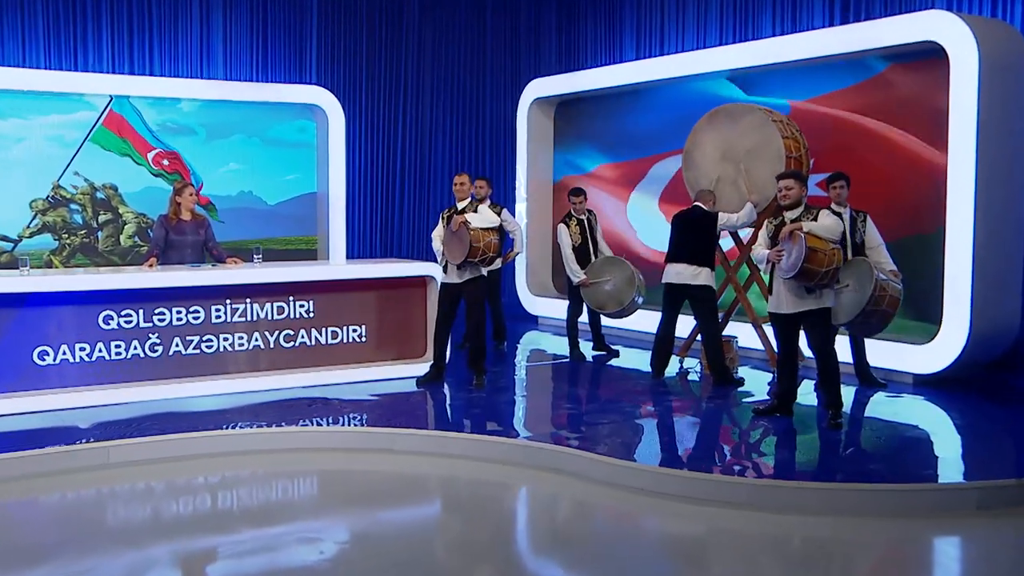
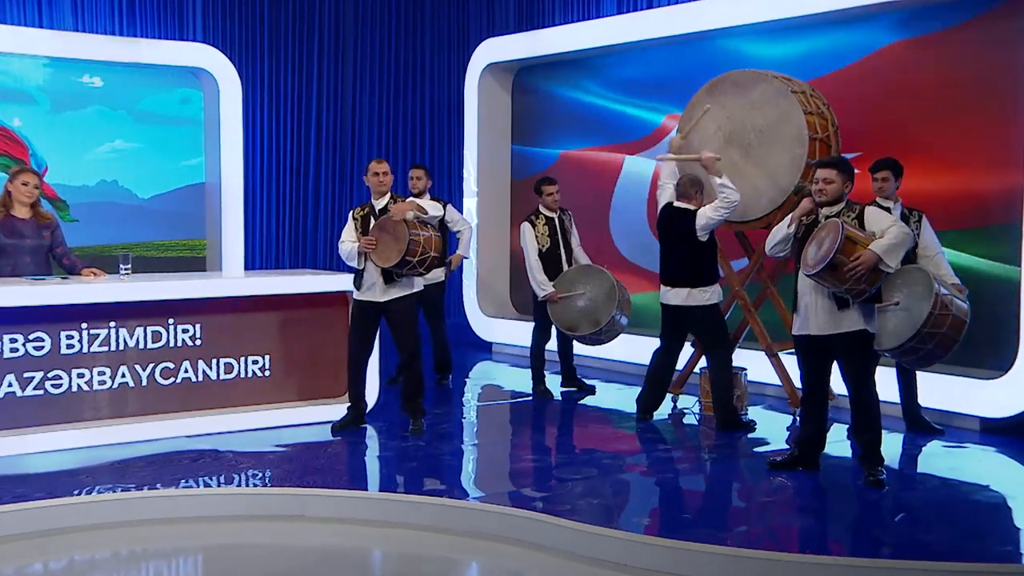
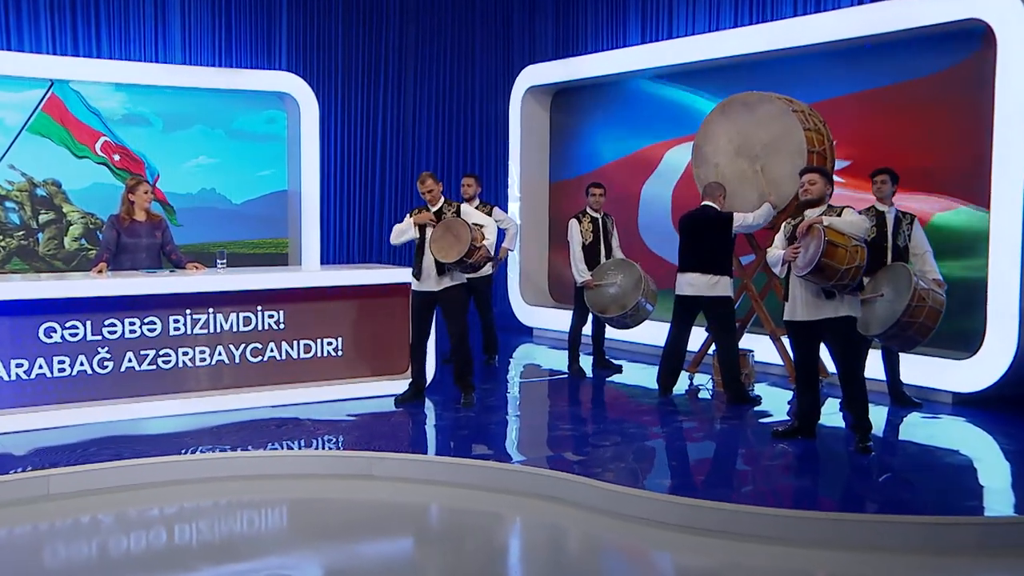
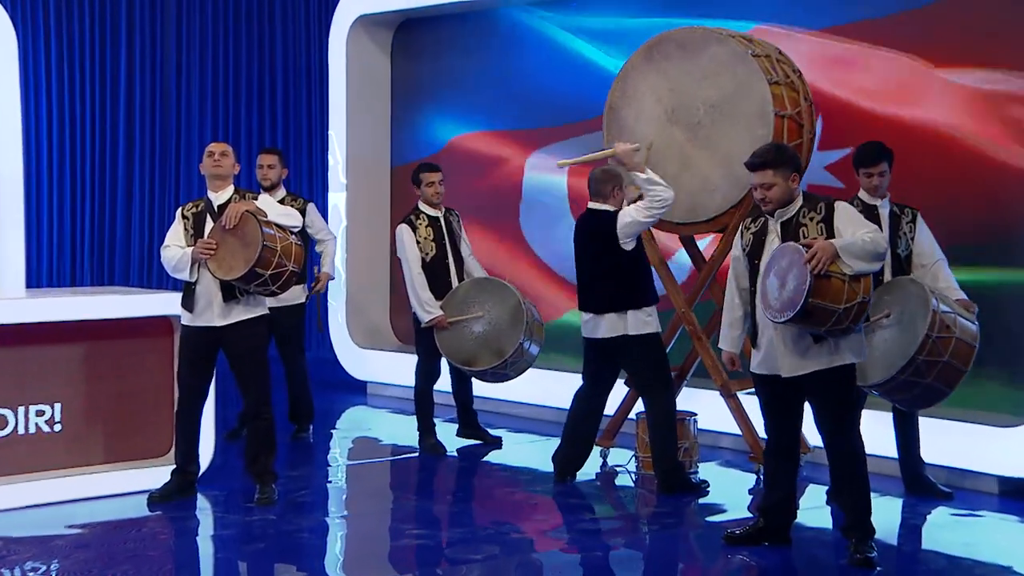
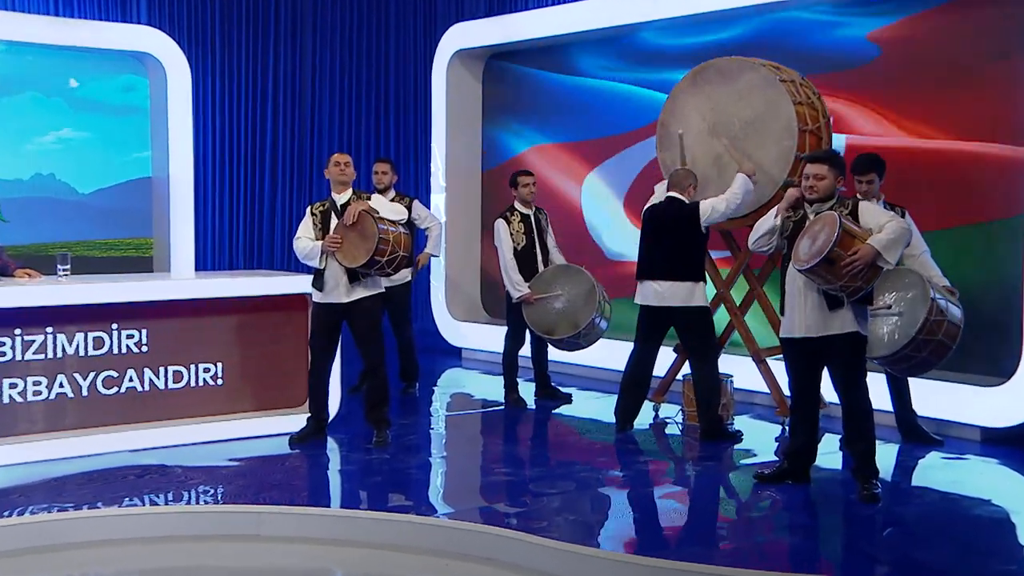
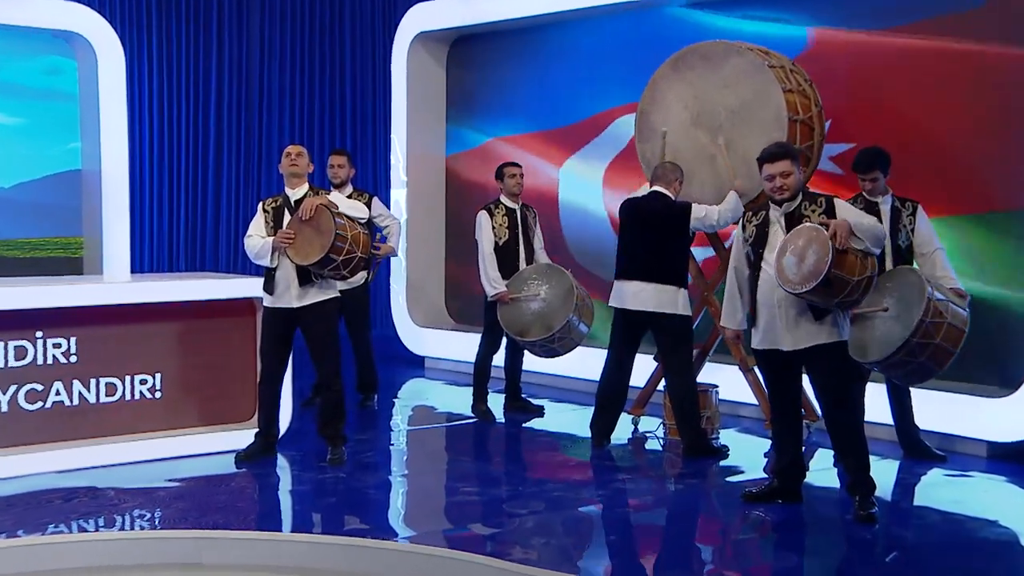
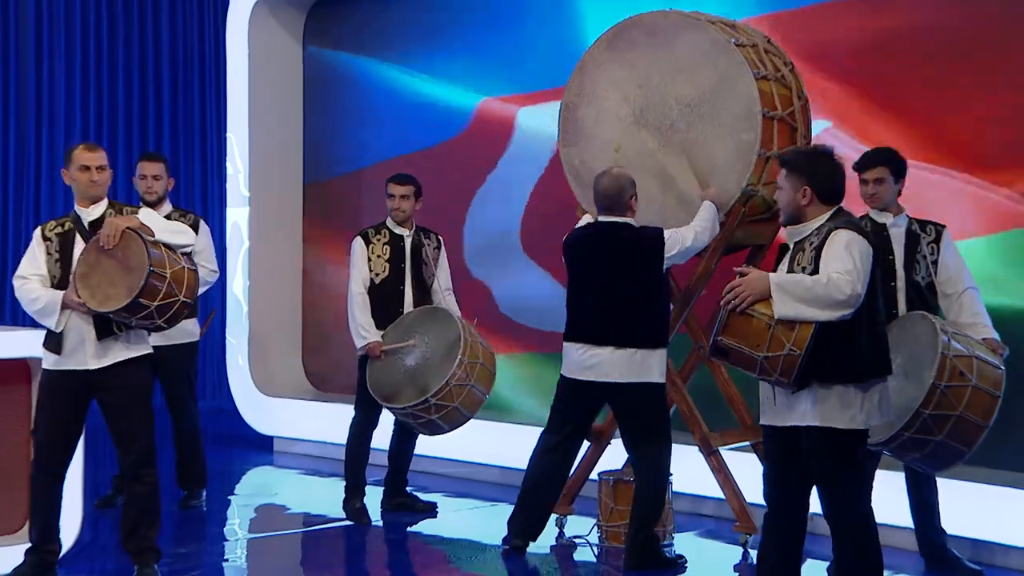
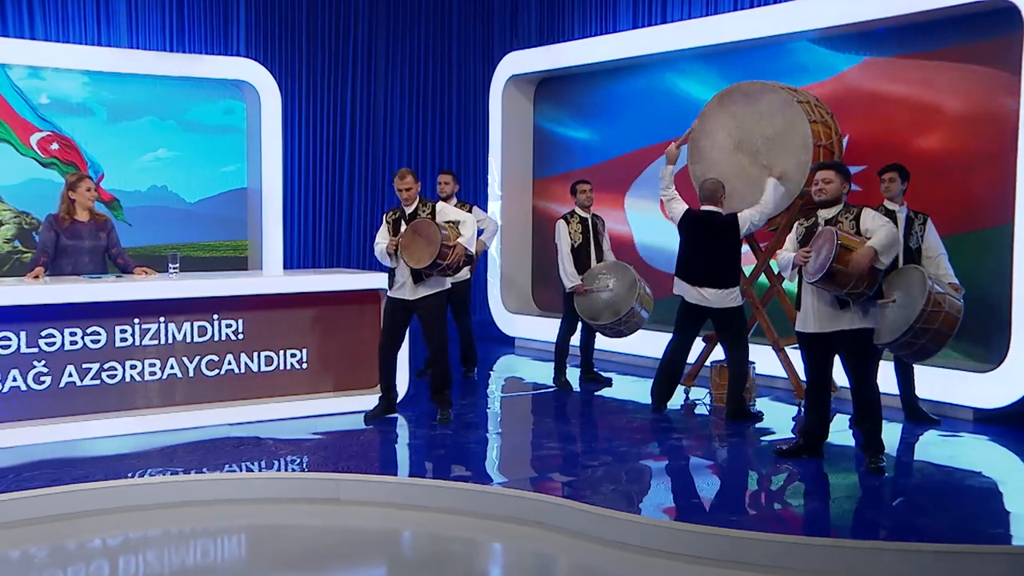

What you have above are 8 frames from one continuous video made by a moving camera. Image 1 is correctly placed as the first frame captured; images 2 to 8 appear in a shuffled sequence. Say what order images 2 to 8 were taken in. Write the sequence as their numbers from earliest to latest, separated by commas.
3, 8, 2, 5, 6, 4, 7
